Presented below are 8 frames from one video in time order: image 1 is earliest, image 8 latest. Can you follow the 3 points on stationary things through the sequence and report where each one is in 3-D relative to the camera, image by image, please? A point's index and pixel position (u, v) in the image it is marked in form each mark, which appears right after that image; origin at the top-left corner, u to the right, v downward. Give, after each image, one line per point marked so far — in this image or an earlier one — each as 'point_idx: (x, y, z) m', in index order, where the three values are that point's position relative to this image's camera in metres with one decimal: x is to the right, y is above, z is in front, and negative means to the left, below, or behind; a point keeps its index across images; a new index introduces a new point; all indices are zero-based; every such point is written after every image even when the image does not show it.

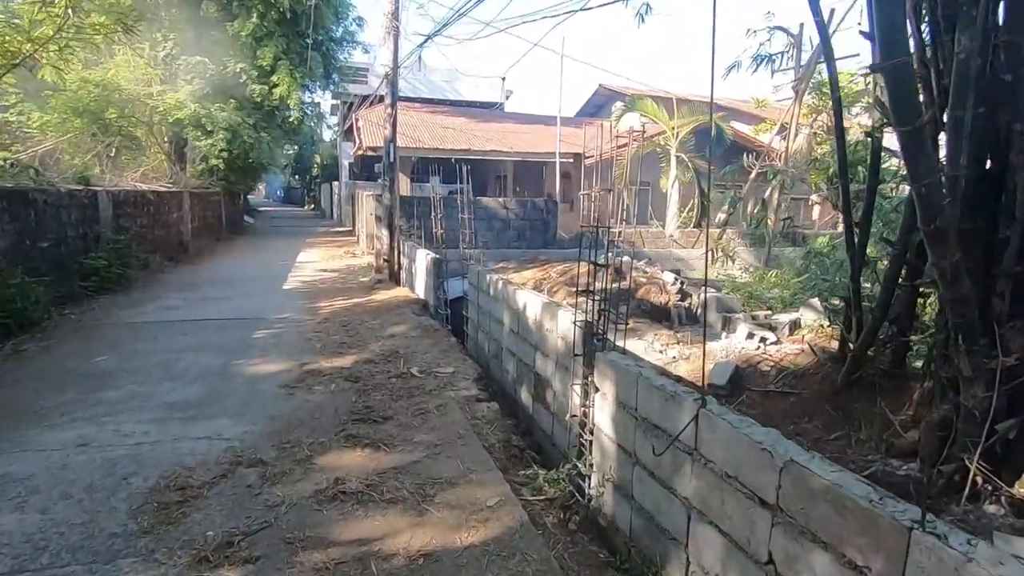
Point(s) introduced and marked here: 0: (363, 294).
0: (-2.3, -0.1, +8.4) m
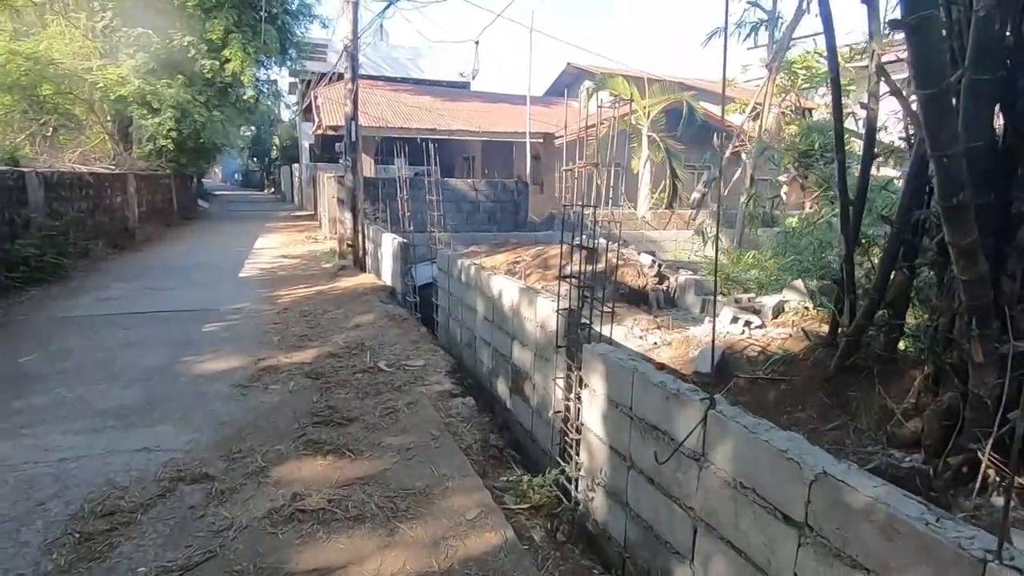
0: (-2.8, +0.1, +8.0) m
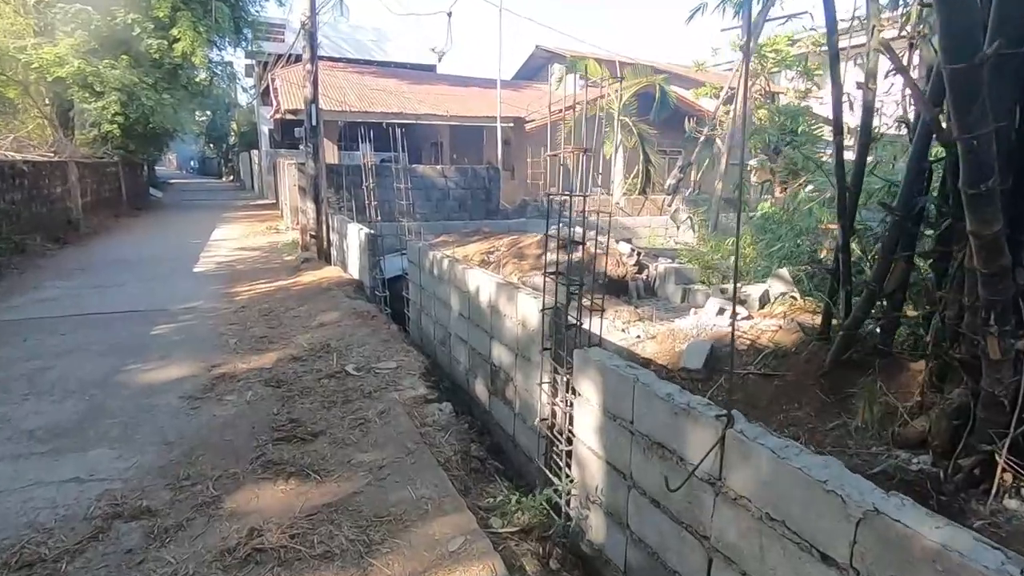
0: (-3.1, +0.2, +7.5) m
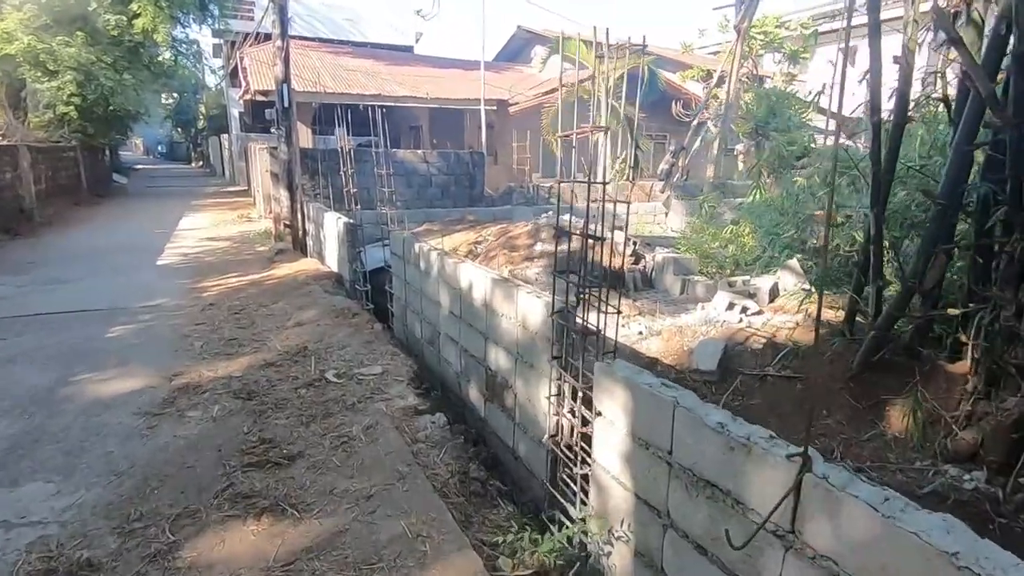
0: (-3.3, +0.3, +7.0) m
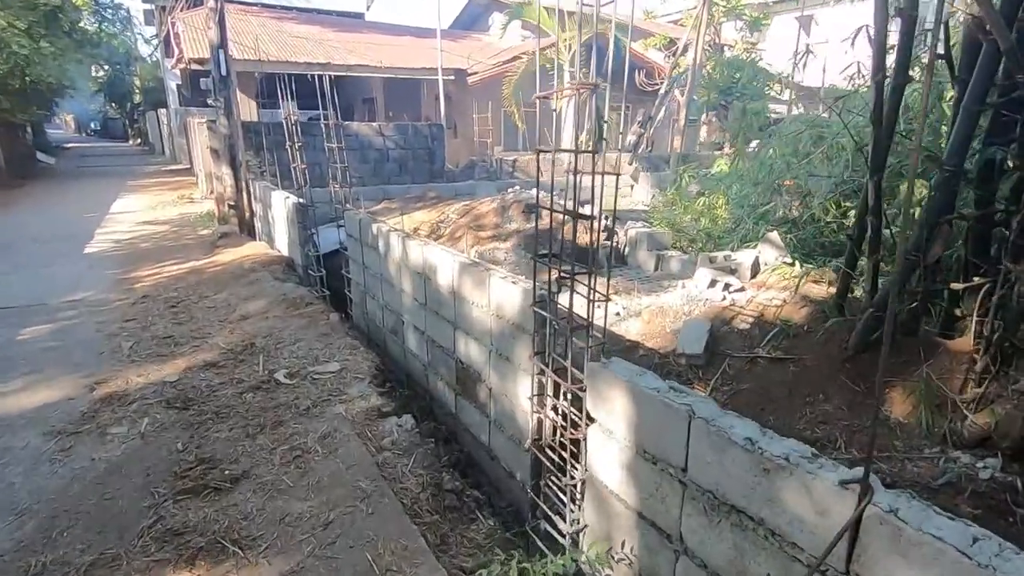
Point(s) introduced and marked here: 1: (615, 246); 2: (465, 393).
0: (-3.7, +0.4, +6.4) m
1: (+1.1, +0.5, +5.9) m
2: (-0.3, -0.7, +3.4) m
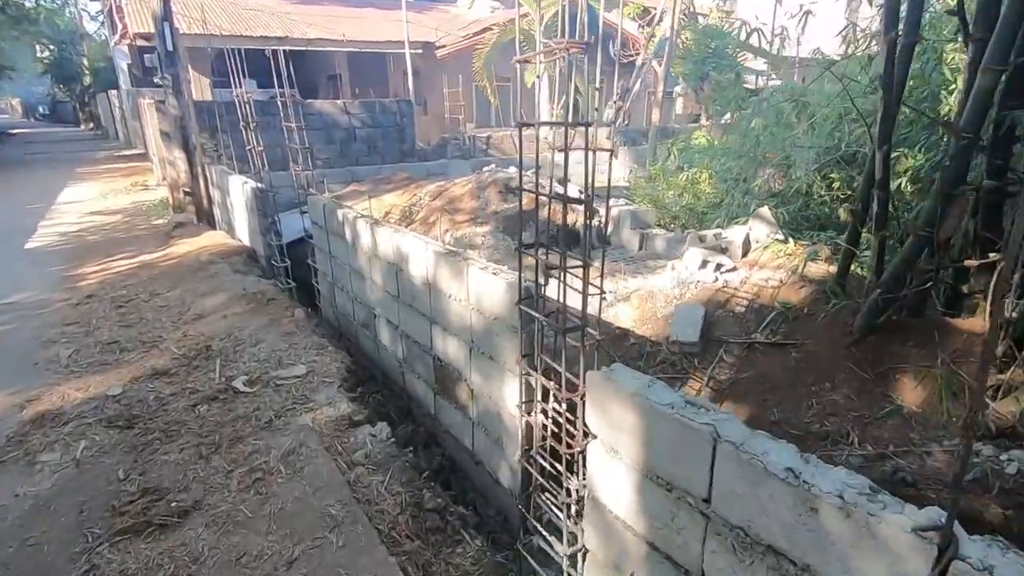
0: (-3.9, +0.5, +6.0) m
1: (+0.9, +0.7, +5.6) m
2: (-0.4, -0.6, +3.1) m
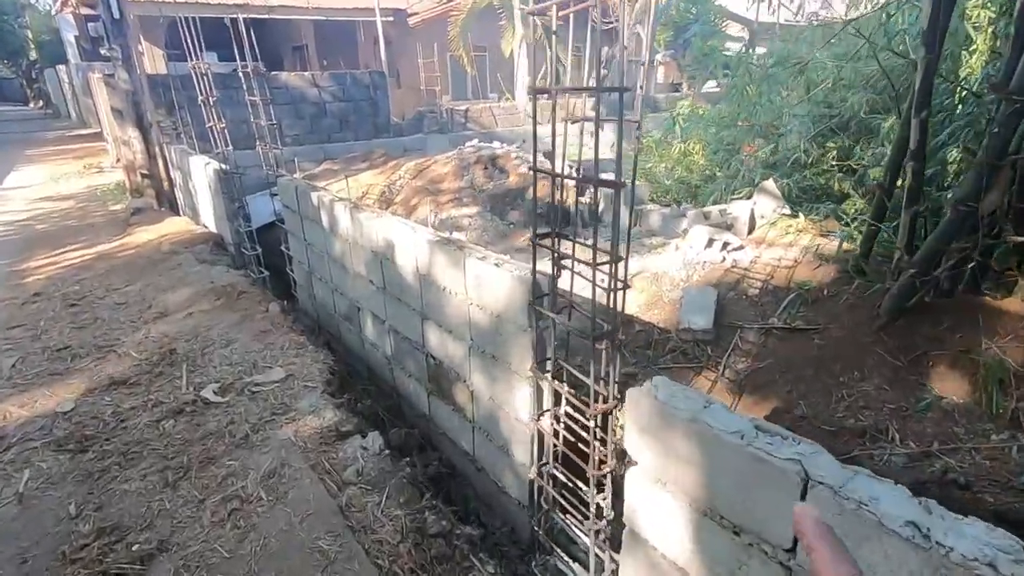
0: (-4.1, +0.5, +5.5) m
1: (+0.8, +0.8, +5.3) m
2: (-0.4, -0.6, +2.8) m
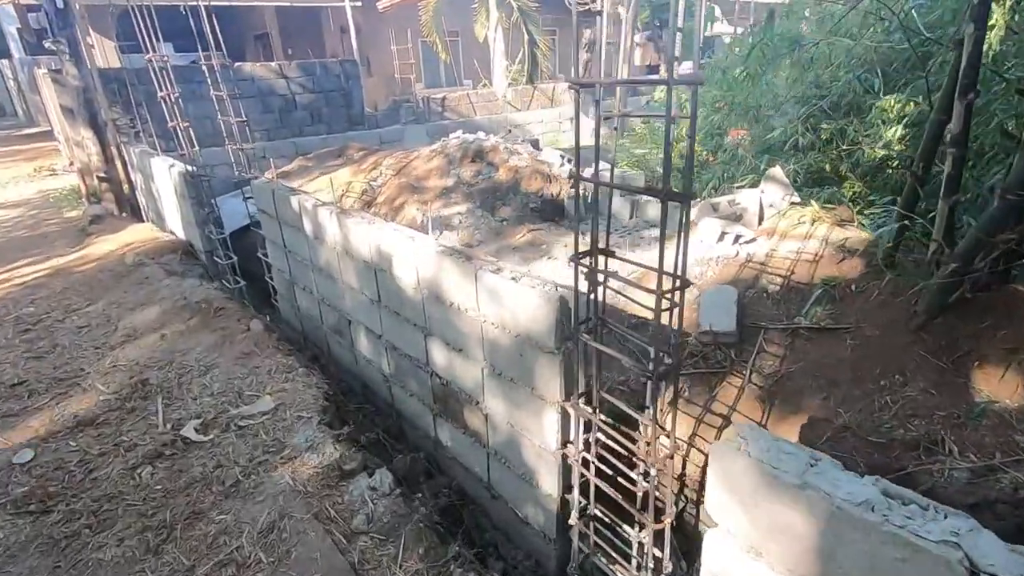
0: (-4.2, +0.4, +5.1) m
1: (+0.7, +0.9, +5.1) m
2: (-0.3, -0.6, +2.6) m
